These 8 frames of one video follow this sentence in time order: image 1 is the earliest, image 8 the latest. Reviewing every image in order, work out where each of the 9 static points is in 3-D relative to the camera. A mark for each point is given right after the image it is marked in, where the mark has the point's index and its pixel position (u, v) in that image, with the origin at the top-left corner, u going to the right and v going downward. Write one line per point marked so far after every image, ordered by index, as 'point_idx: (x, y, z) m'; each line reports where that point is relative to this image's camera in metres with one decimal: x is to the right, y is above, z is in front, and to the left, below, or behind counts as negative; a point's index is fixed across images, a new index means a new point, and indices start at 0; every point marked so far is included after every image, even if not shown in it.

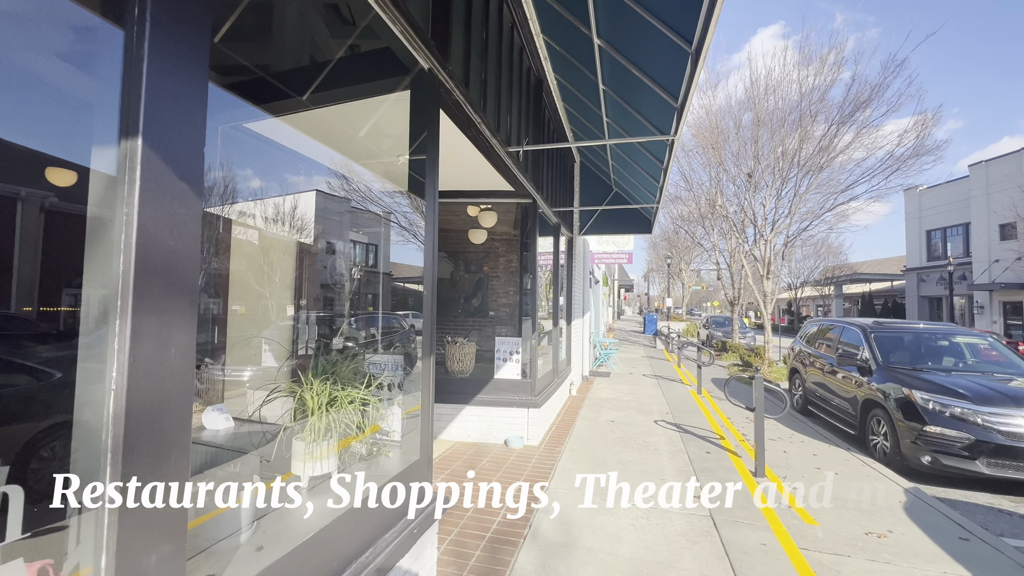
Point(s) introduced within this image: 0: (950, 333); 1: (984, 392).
0: (+7.1, -0.7, +7.1) m
1: (+5.7, -1.3, +5.4) m
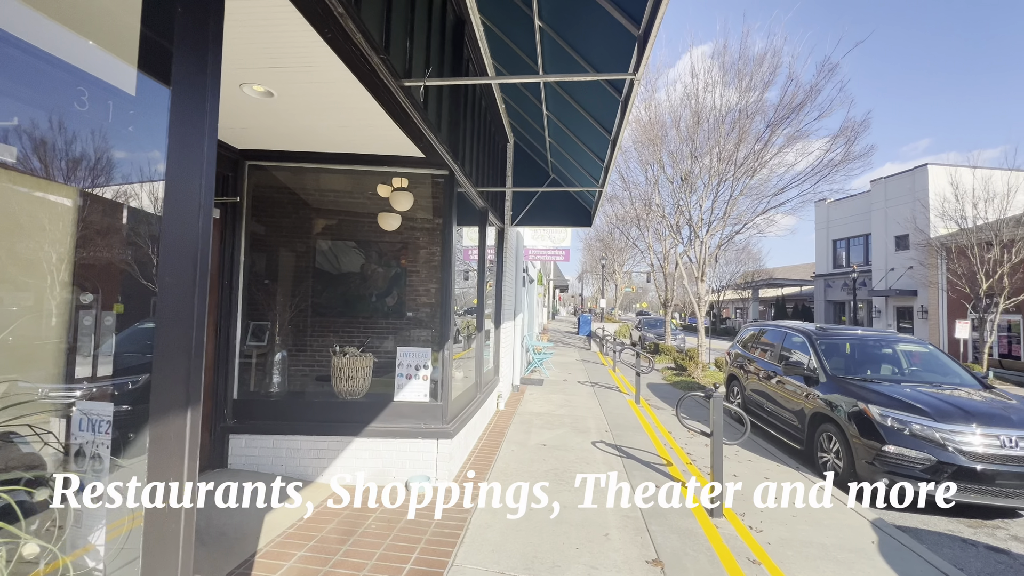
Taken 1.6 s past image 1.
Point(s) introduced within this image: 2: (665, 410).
0: (+5.9, -0.8, +6.9) m
1: (+4.8, -1.3, +4.9) m
2: (+2.9, -2.3, +8.5) m
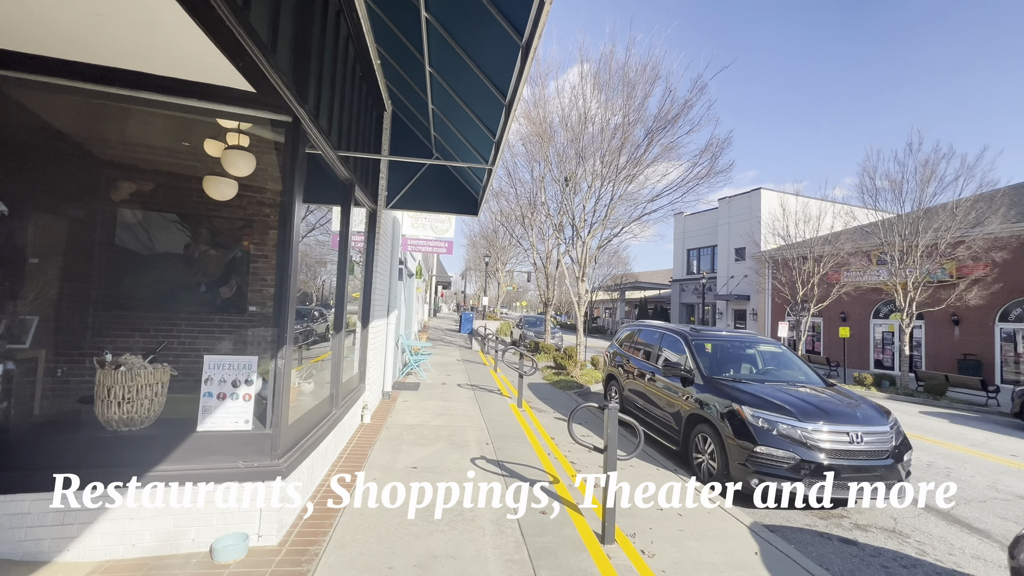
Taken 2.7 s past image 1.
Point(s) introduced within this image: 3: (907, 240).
0: (+4.0, -0.9, +7.4) m
1: (+3.4, -1.4, +5.2) m
2: (+0.6, -2.3, +8.1) m
3: (+14.4, +1.8, +16.3) m
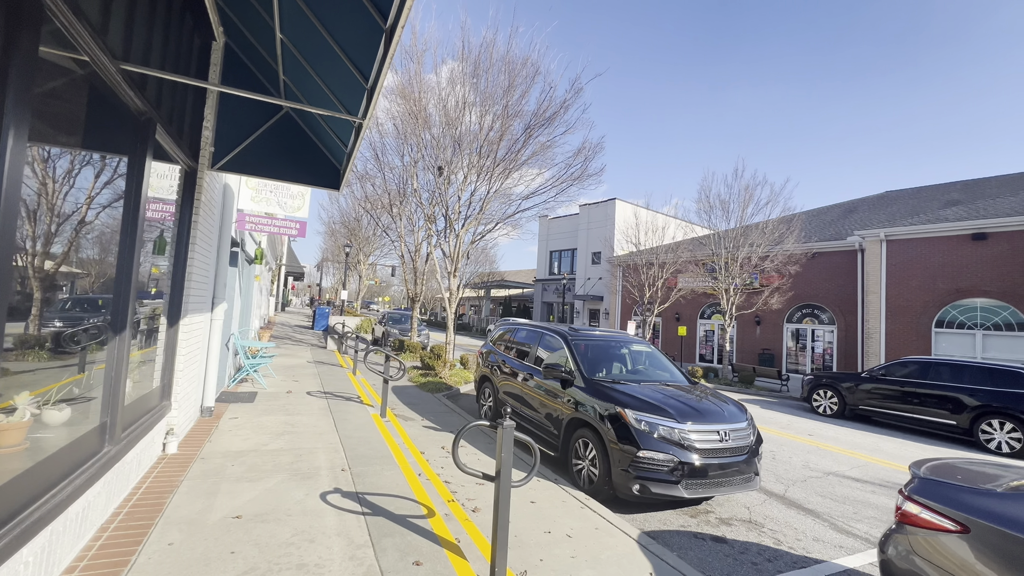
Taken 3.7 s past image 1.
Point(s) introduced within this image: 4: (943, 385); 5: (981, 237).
0: (+2.0, -0.9, +7.5) m
1: (+2.0, -1.4, +5.3) m
2: (-1.6, -2.2, +7.2) m
3: (+9.3, +1.5, +19.1) m
4: (+10.9, -2.4, +11.3) m
5: (+17.6, +1.9, +16.8) m
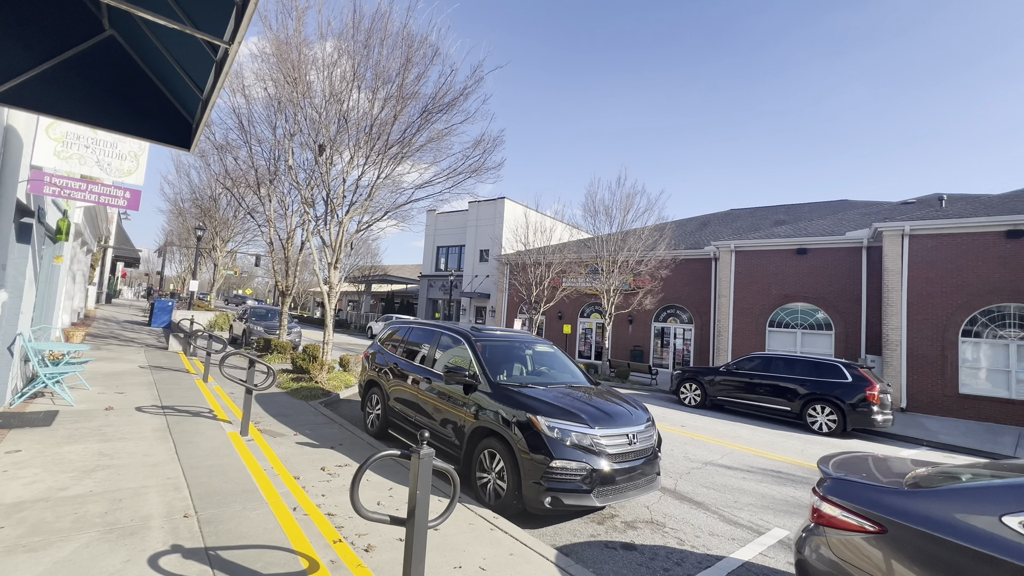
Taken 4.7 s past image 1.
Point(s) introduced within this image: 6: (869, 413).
0: (+0.3, -0.9, +7.3) m
1: (+0.9, -1.4, +5.1) m
2: (-3.1, -2.1, +6.1) m
3: (+4.5, +1.5, +20.3) m
4: (+7.9, -2.6, +13.2) m
5: (+13.1, +1.6, +20.2) m
6: (+9.3, -3.2, +11.7) m
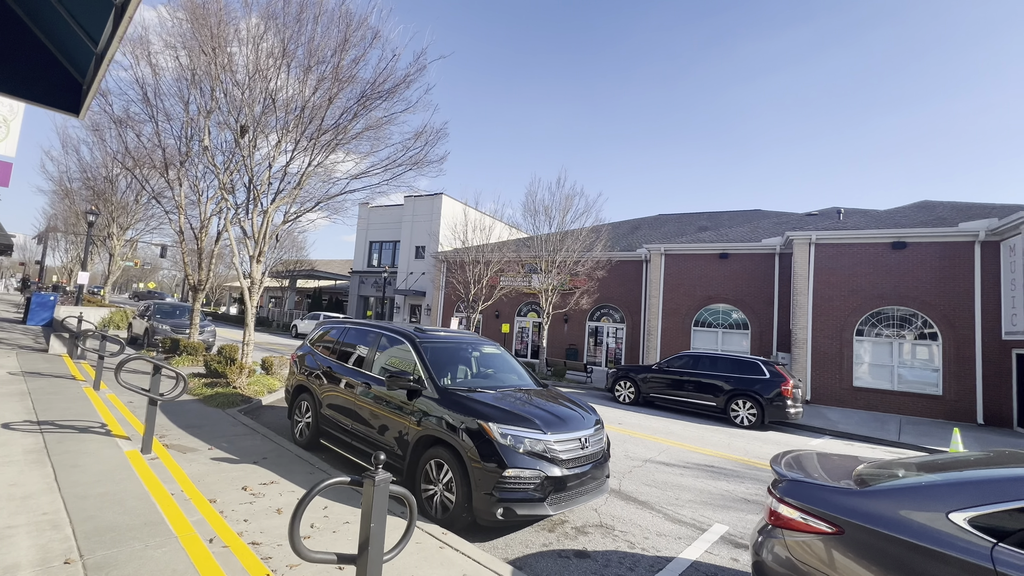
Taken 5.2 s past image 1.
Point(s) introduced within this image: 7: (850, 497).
0: (-0.5, -0.9, +7.0) m
1: (+0.3, -1.4, +4.9) m
2: (-3.7, -2.0, +5.3) m
3: (+1.8, +1.5, +20.5) m
4: (+6.1, -2.7, +14.0) m
5: (+10.3, +1.5, +21.7) m
6: (+7.6, -3.3, +12.7) m
7: (+2.2, -1.3, +2.9) m
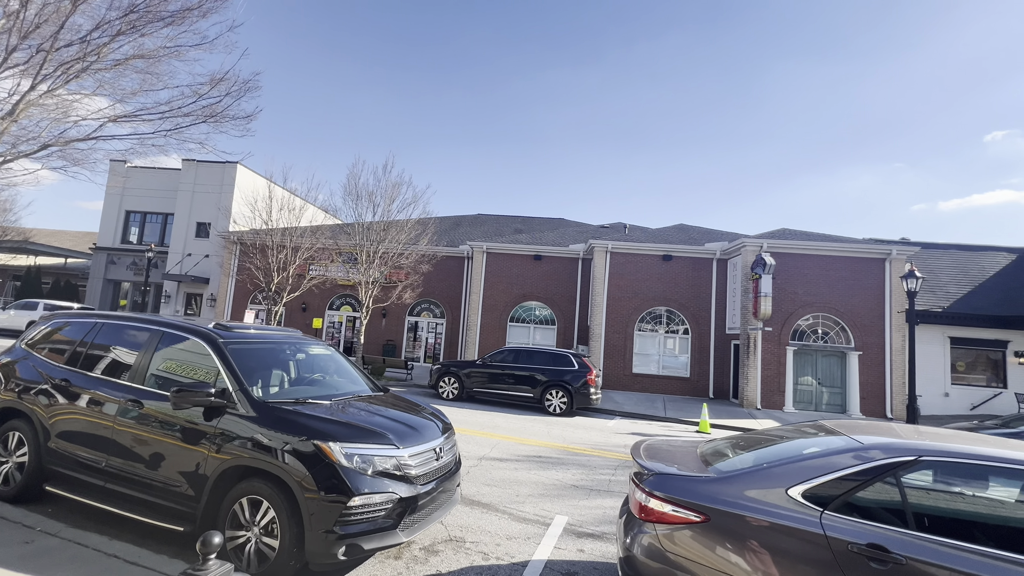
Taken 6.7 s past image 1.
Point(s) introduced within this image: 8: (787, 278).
0: (-2.7, -0.7, +5.8) m
1: (-1.1, -1.3, +4.3) m
2: (-5.1, -1.8, +3.0) m
3: (-5.9, +1.8, +19.1) m
4: (+0.4, -2.6, +14.9) m
5: (+1.4, +1.6, +23.6) m
6: (+2.4, -3.4, +14.3) m
7: (+1.4, -1.4, +3.1) m
8: (+11.7, +0.4, +19.1) m
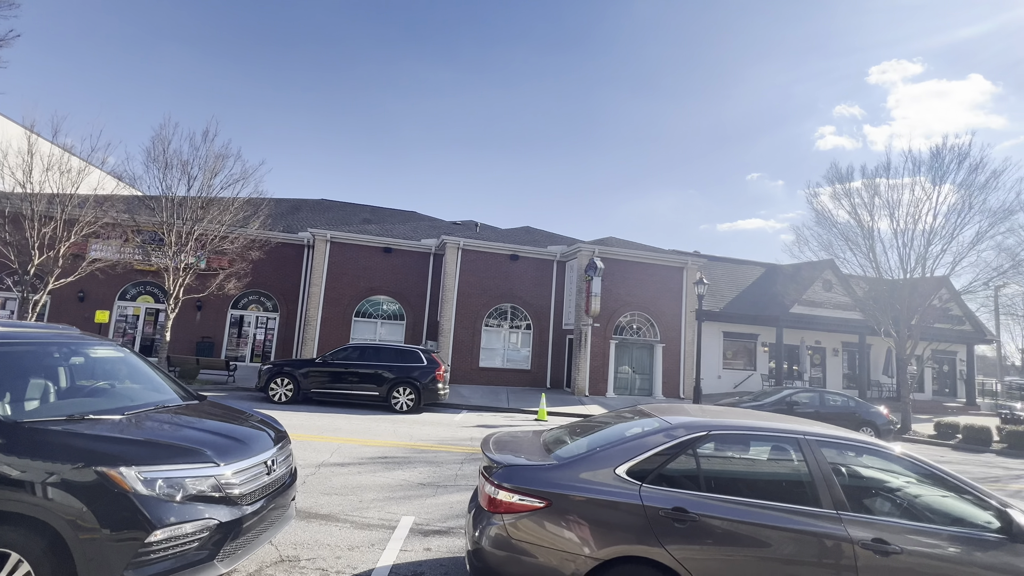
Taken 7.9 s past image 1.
0: (-4.4, -0.5, +4.6) m
1: (-2.4, -1.2, +3.7) m
2: (-5.8, -1.6, +1.2) m
3: (-11.7, +2.3, +16.1) m
4: (-4.5, -2.4, +14.2) m
5: (-6.2, +1.9, +22.7) m
6: (-2.4, -3.2, +14.3) m
7: (+0.3, -1.4, +3.4) m
8: (+4.9, +0.3, +21.9) m
